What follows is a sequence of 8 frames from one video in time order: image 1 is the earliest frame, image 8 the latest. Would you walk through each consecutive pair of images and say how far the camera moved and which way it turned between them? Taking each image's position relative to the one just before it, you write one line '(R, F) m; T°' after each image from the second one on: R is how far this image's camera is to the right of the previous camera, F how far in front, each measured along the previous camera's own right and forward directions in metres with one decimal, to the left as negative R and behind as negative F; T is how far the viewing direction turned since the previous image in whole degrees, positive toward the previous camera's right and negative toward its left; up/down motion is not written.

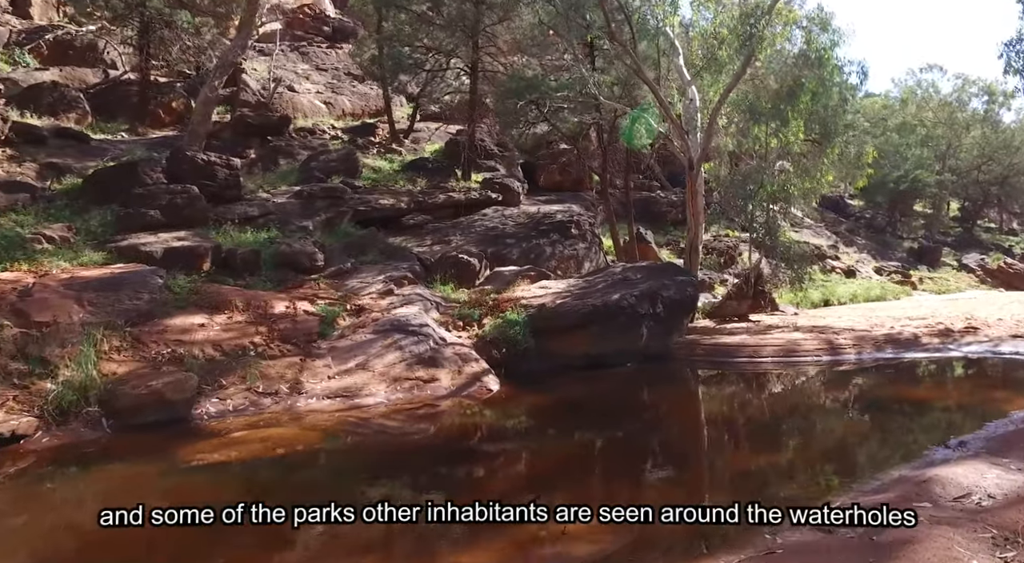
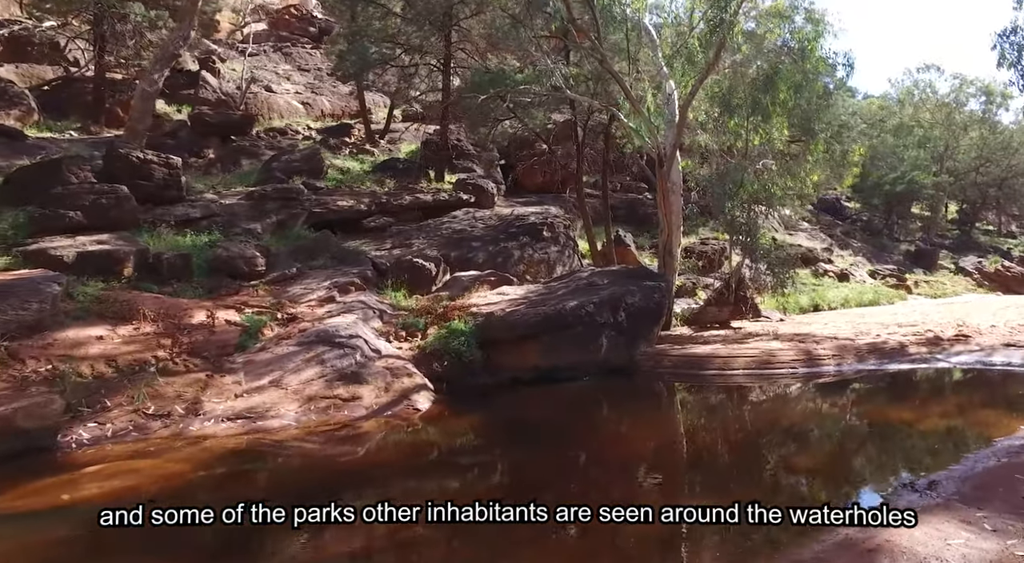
(+0.8, +0.8) m; 0°
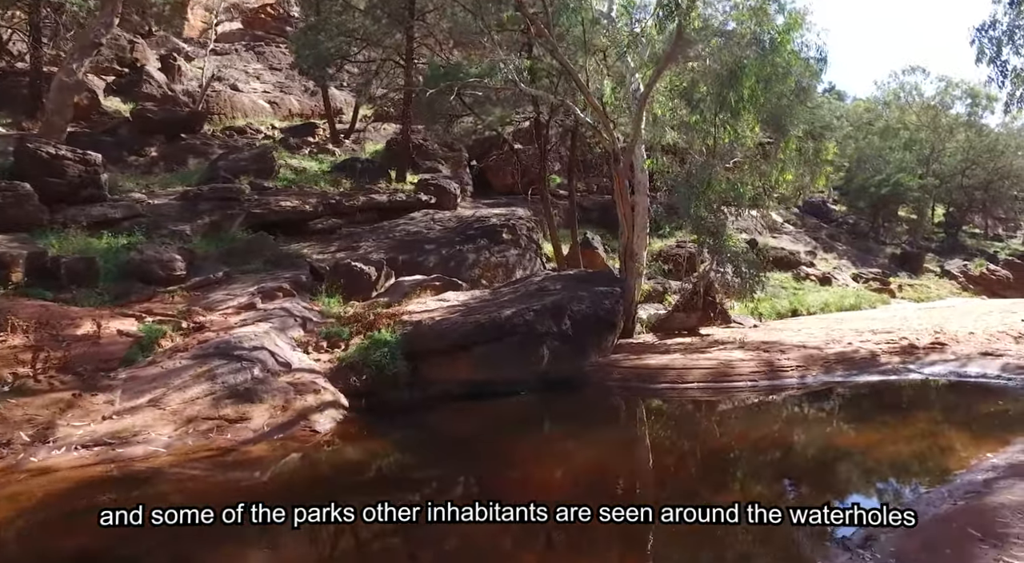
(+0.8, +0.8) m; +1°
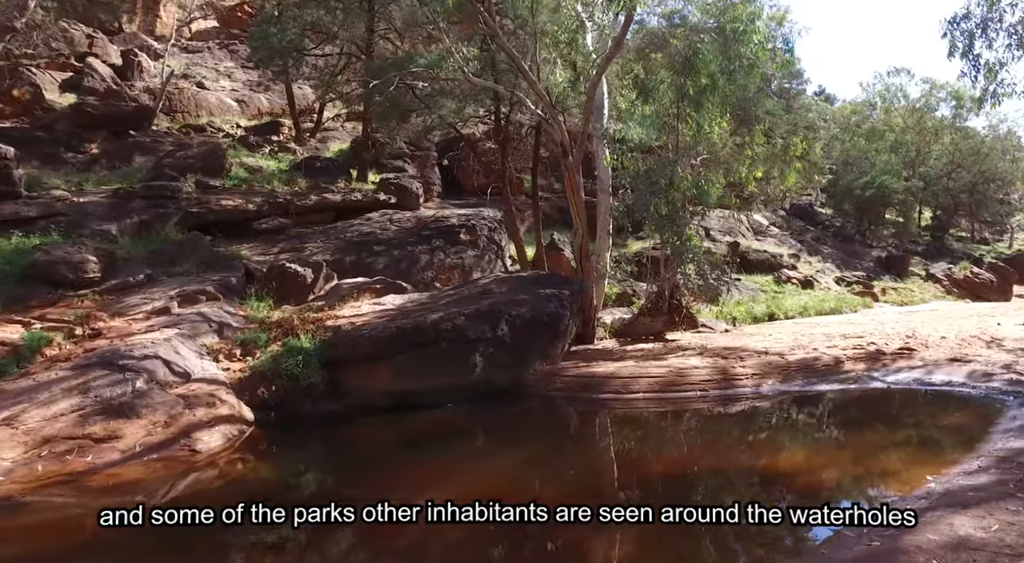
(+0.8, +0.7) m; +1°
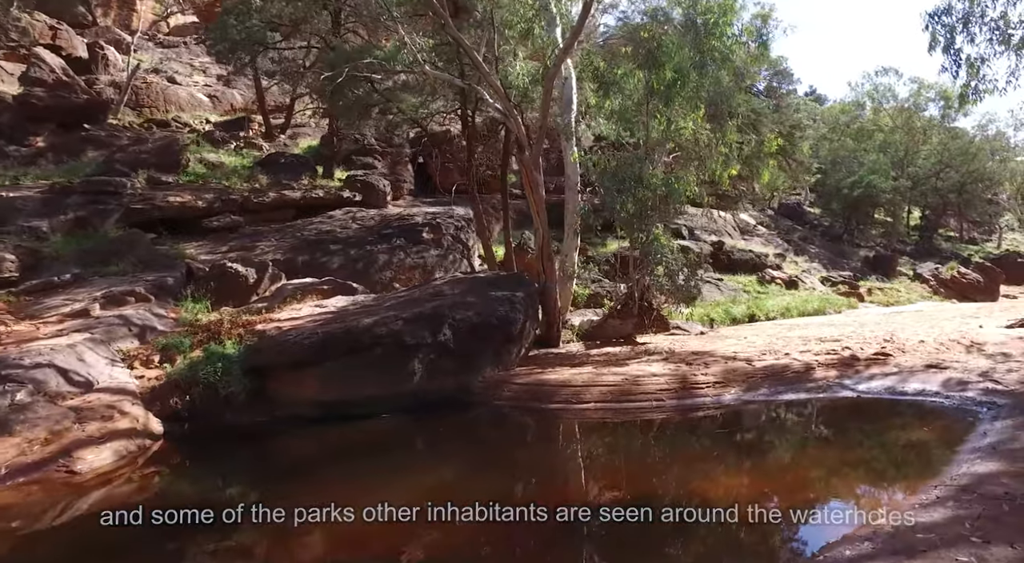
(+0.6, +0.6) m; +1°
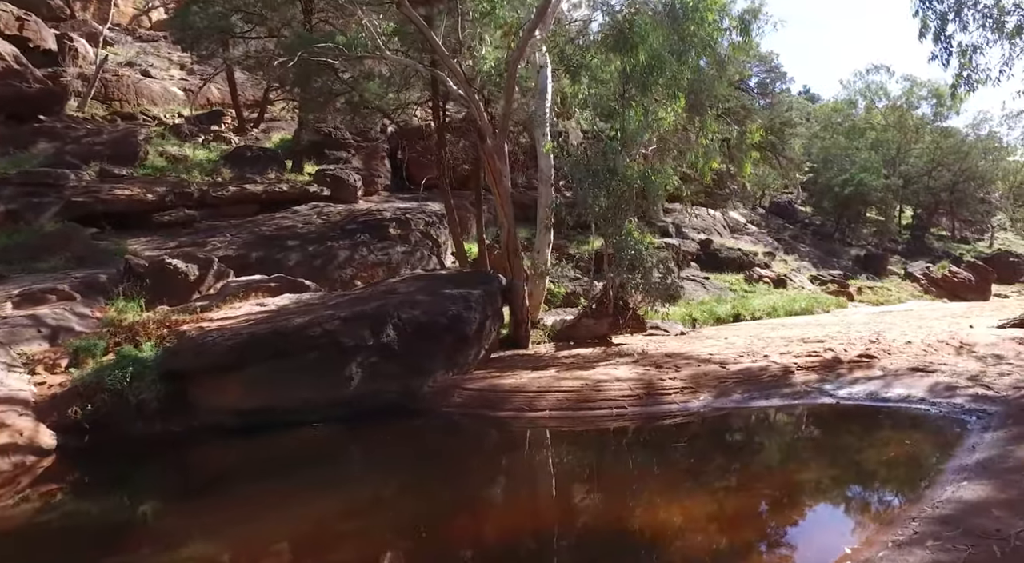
(+0.5, +0.7) m; 0°
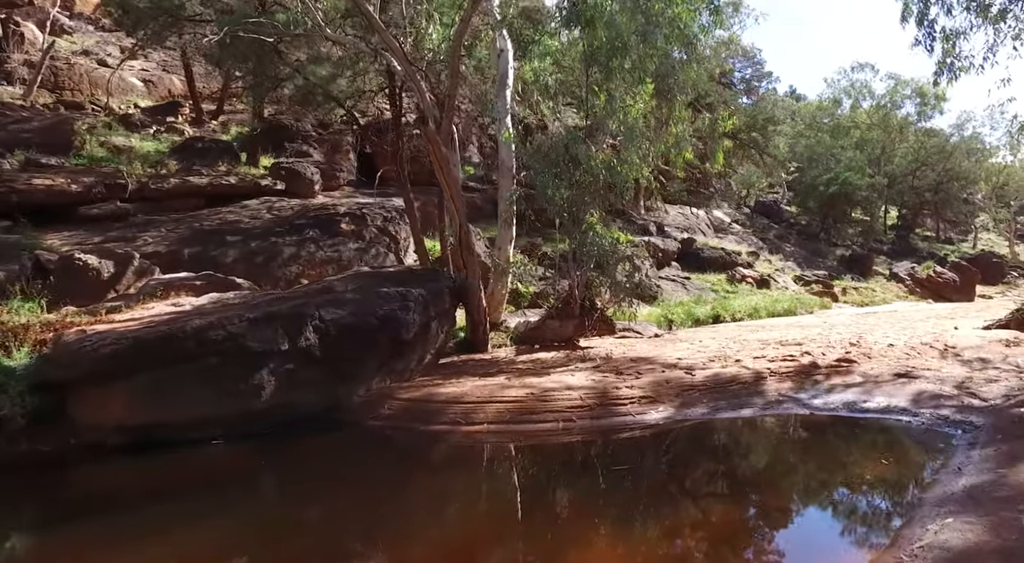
(+0.5, +0.8) m; +1°
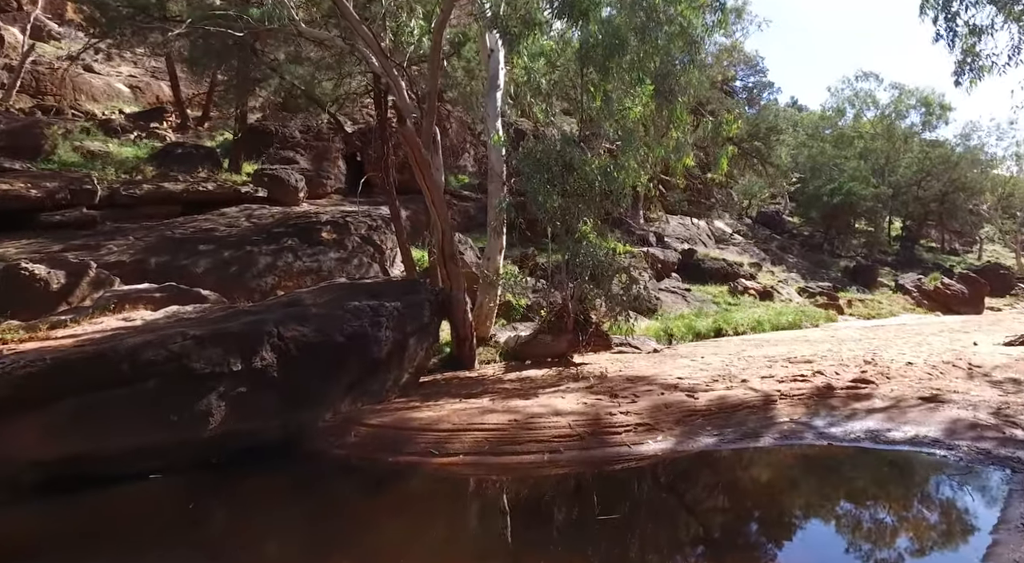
(+0.2, +0.7) m; 0°
